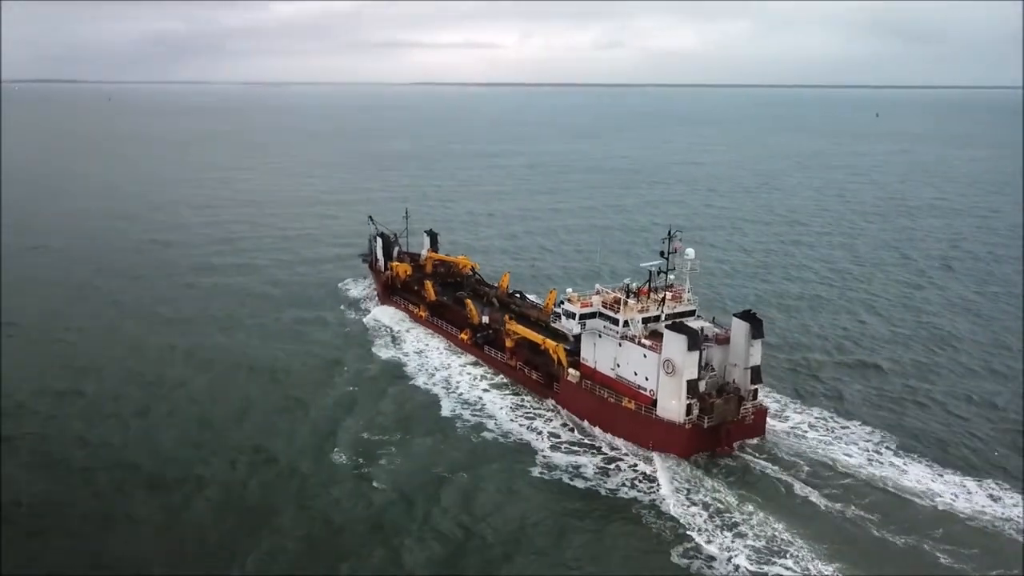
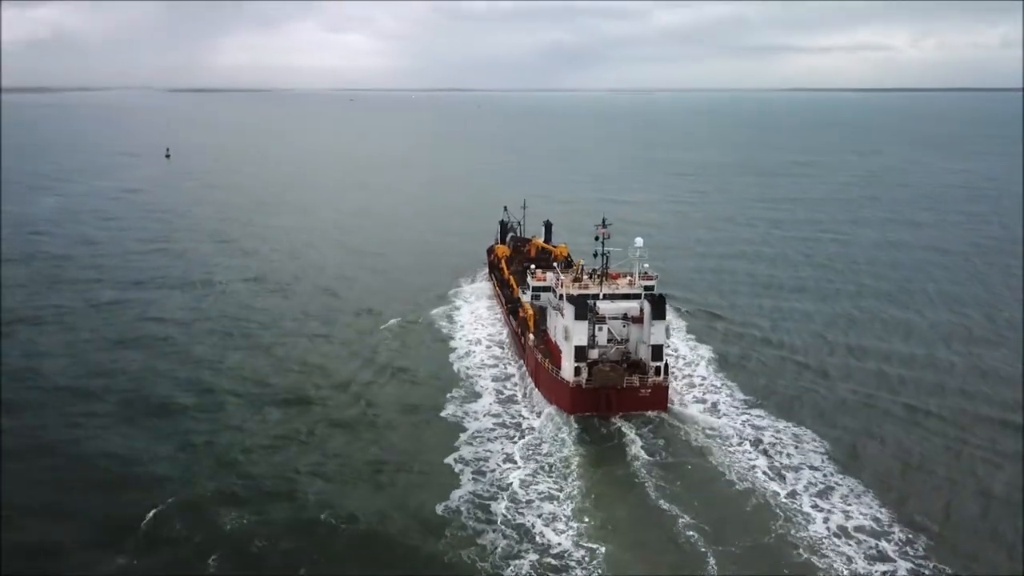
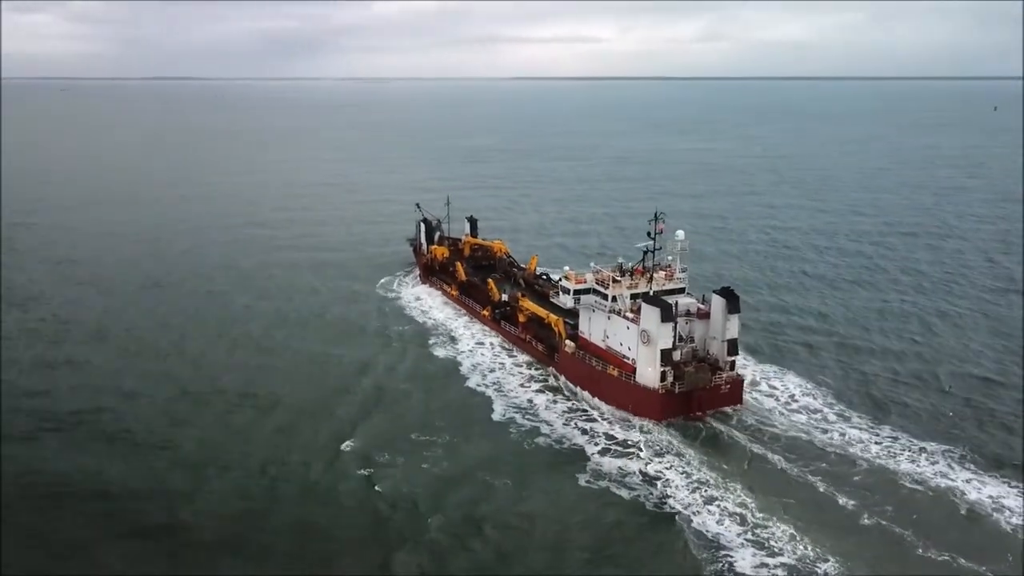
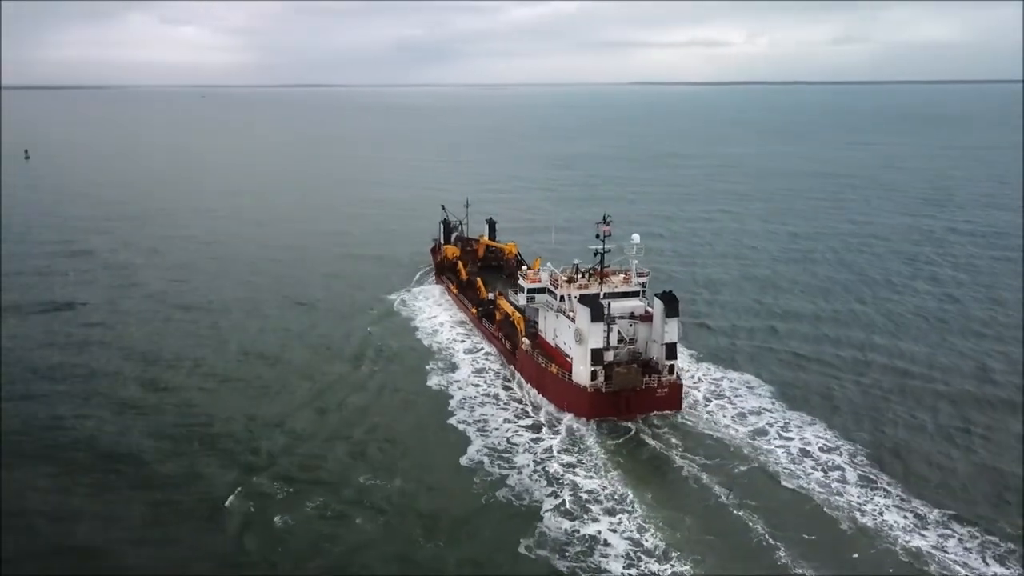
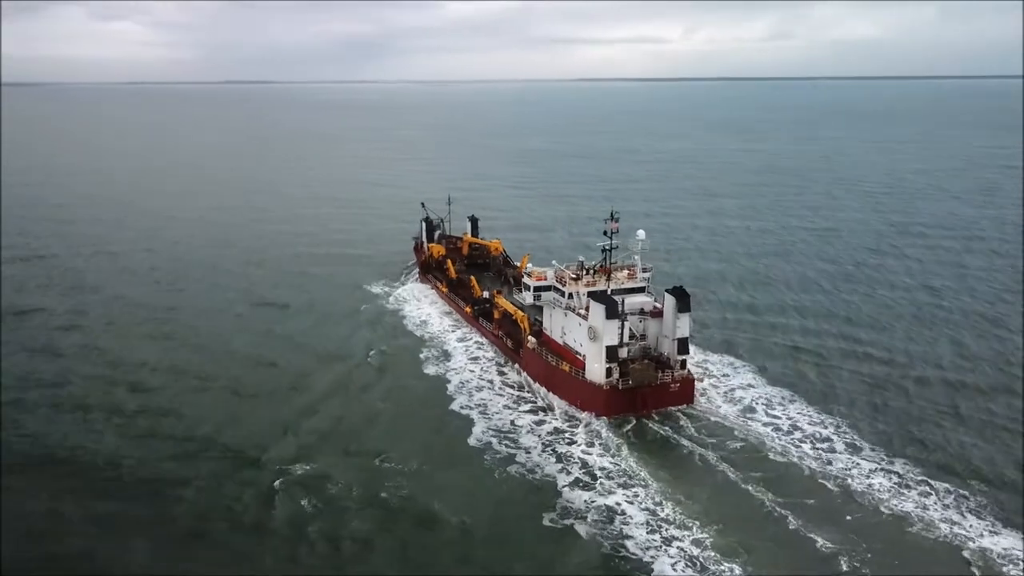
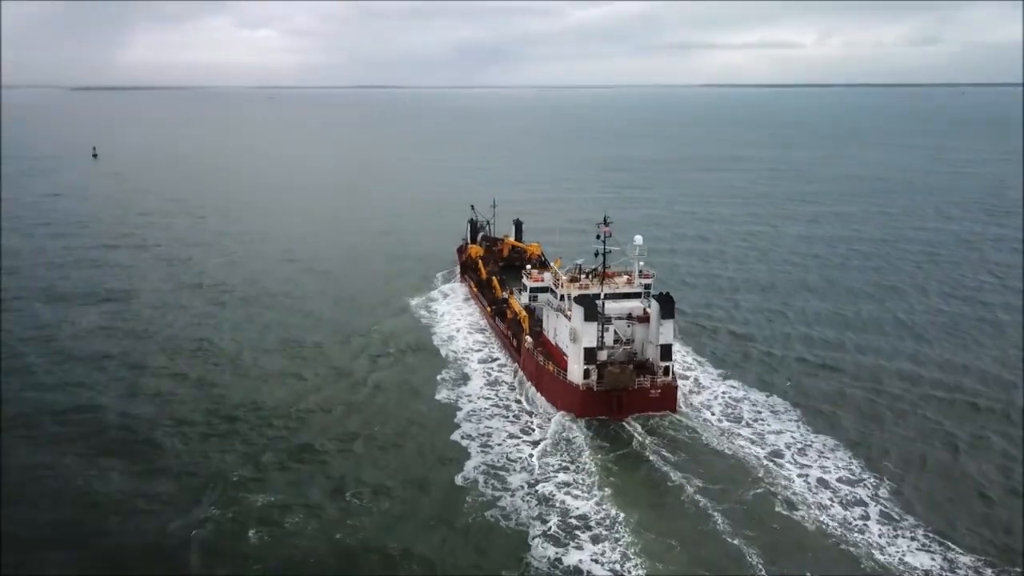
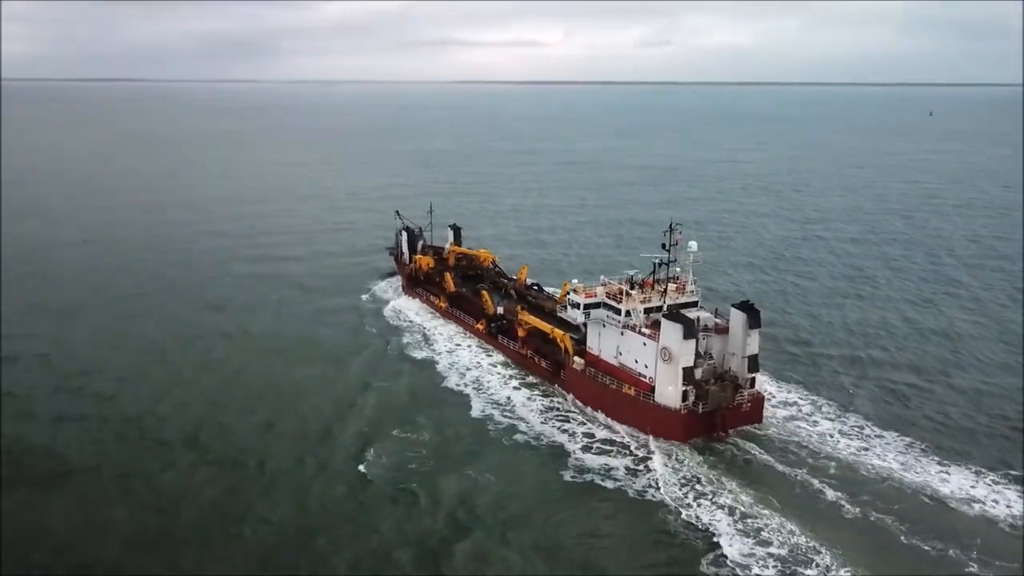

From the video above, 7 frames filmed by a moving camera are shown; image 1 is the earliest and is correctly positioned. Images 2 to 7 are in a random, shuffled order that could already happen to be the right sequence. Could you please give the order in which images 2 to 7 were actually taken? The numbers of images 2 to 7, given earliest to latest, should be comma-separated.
7, 3, 5, 4, 6, 2
